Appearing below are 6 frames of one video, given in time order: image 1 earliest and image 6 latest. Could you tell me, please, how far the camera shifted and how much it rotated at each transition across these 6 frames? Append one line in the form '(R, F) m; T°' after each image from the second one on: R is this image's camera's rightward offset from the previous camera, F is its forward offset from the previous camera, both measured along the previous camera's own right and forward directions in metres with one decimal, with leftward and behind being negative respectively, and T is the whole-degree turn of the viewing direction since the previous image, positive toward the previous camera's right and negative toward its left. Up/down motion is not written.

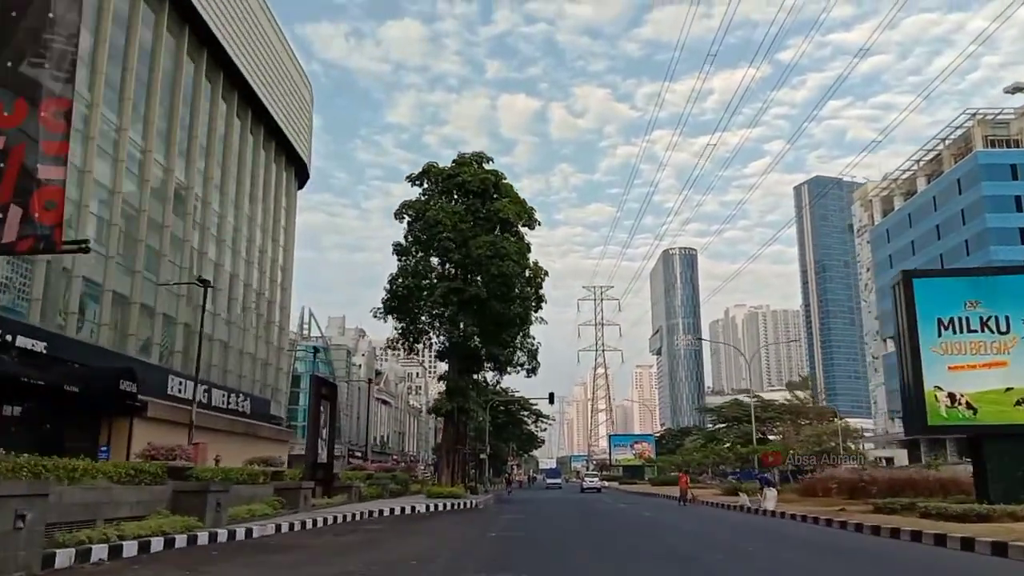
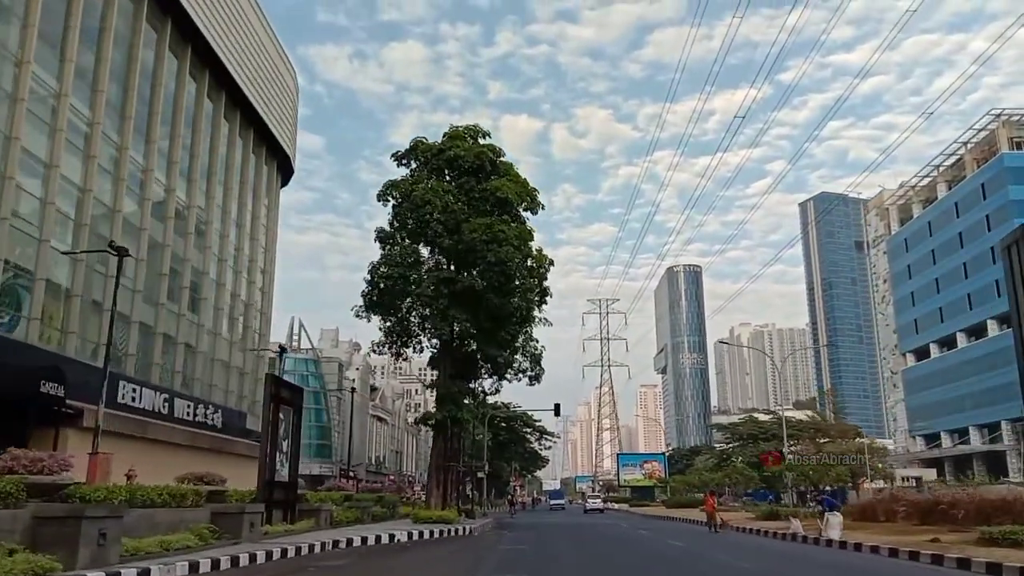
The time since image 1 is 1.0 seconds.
(+0.1, +4.2) m; 0°
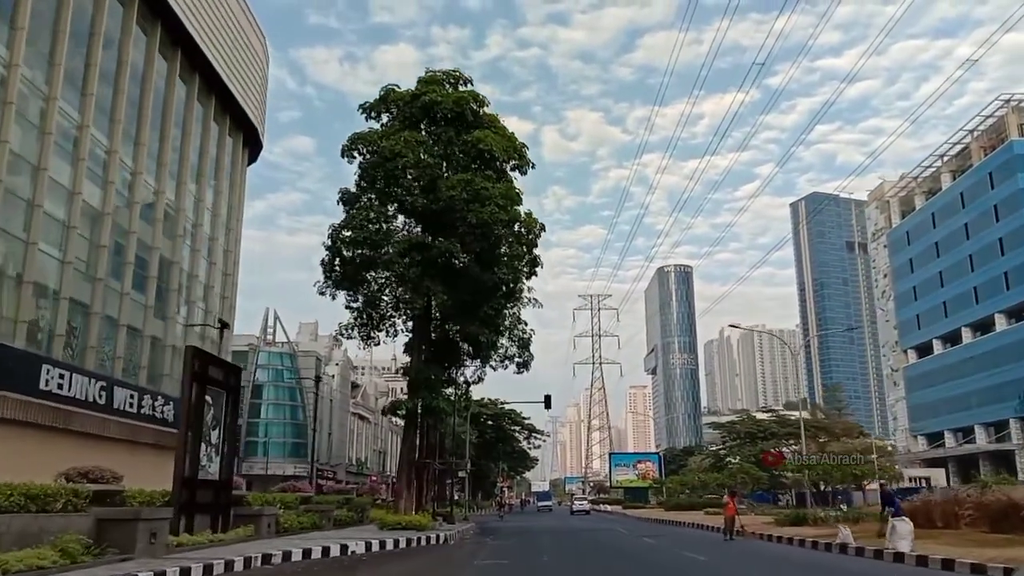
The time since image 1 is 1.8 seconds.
(+0.1, +3.8) m; +1°
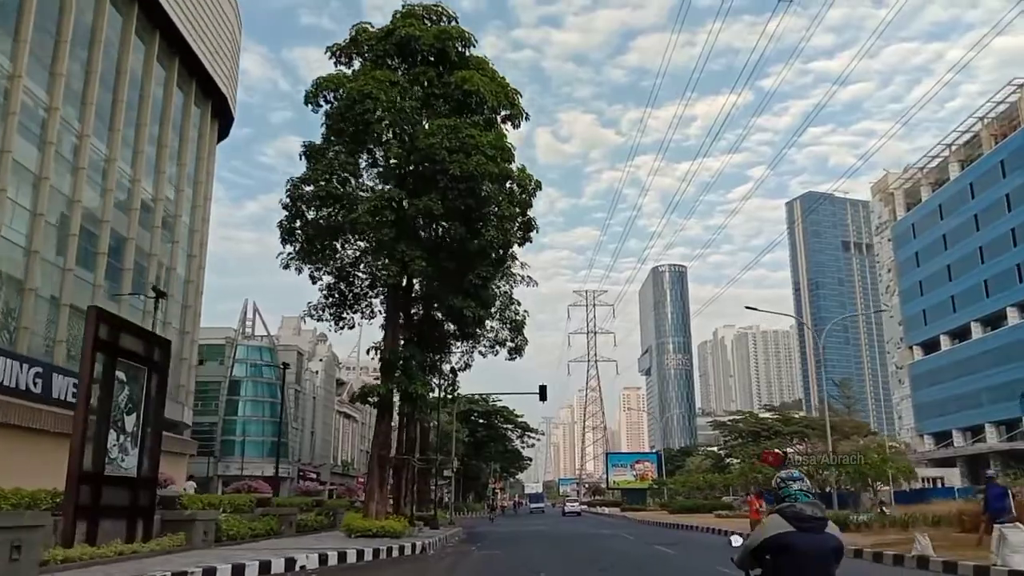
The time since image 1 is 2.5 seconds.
(+0.1, +3.3) m; 0°
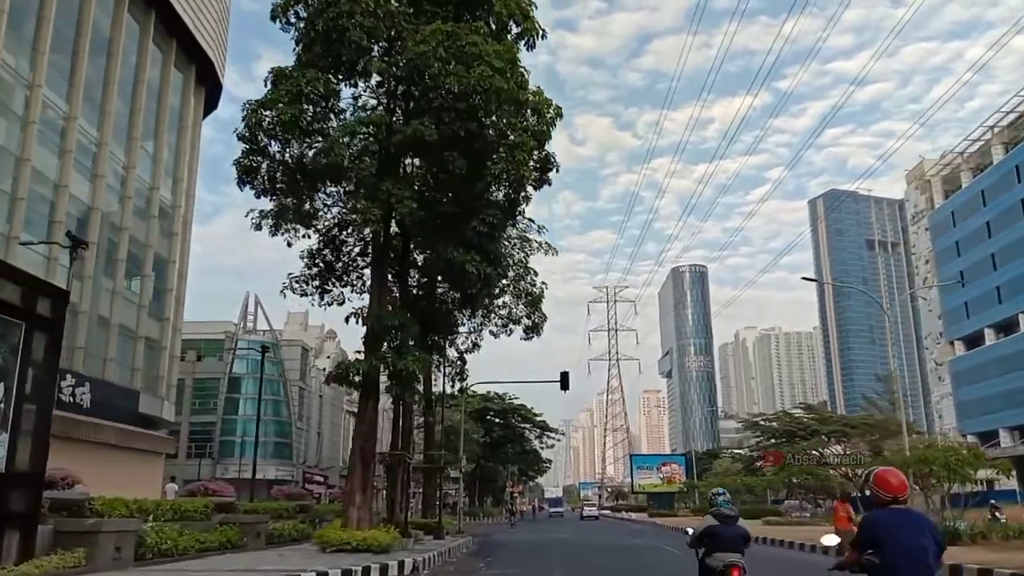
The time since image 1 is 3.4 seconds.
(0.0, +4.0) m; -1°
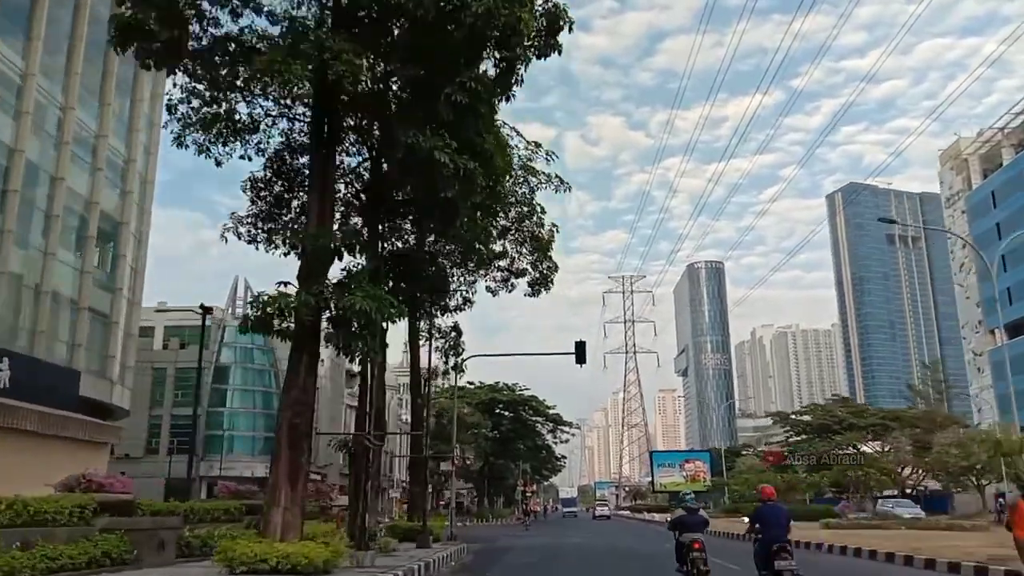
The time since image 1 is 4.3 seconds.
(+0.2, +4.7) m; -1°
